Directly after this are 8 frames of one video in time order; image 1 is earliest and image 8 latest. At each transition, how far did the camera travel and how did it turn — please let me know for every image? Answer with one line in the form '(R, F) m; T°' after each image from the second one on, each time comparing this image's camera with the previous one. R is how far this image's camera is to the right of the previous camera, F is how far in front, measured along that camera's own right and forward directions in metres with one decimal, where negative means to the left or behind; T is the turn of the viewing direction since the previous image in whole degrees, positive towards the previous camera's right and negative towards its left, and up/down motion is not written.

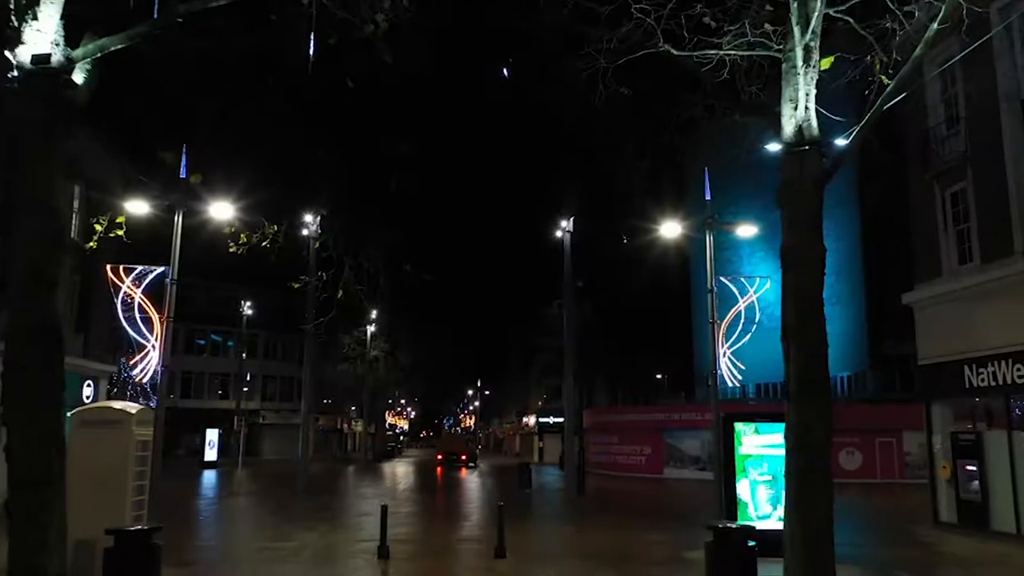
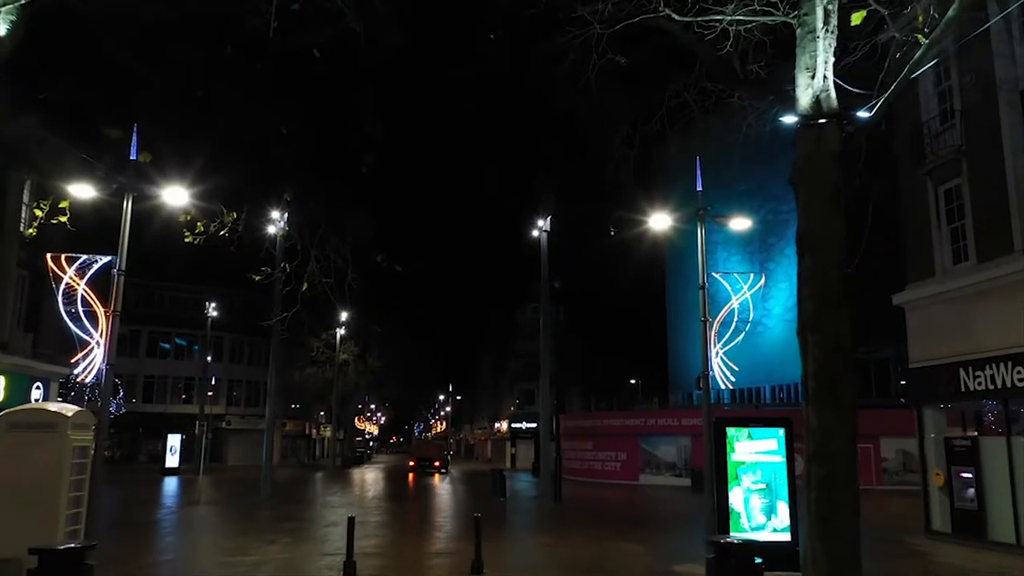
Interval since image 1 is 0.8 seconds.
(-0.1, +0.9) m; +2°
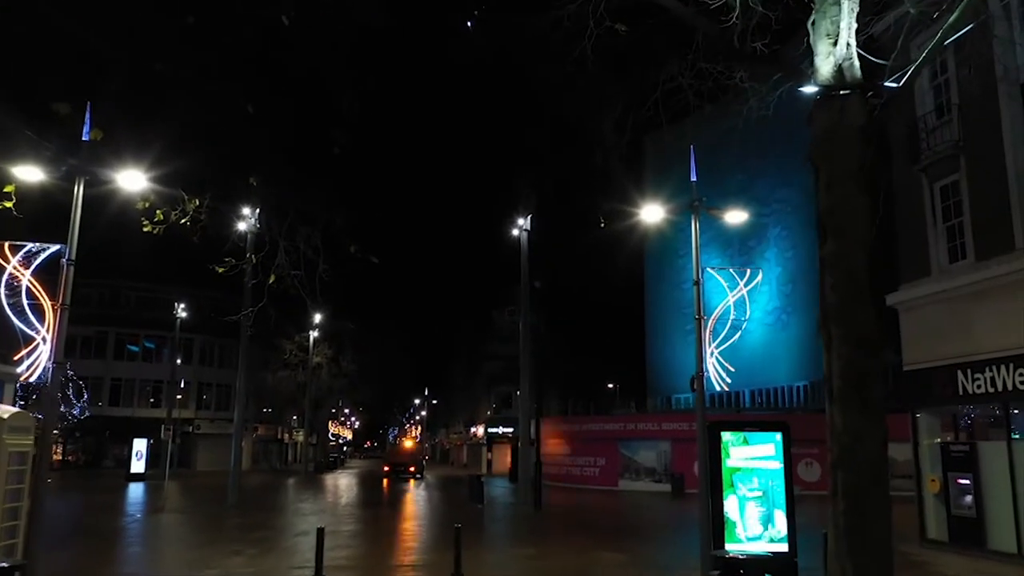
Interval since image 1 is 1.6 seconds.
(-0.1, +0.8) m; +2°
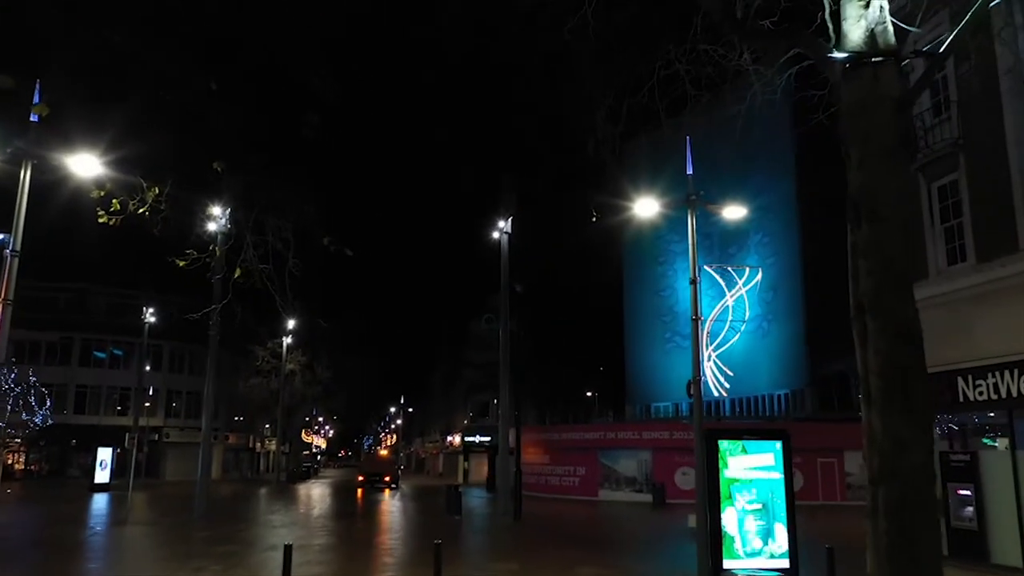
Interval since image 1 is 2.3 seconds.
(-0.1, +0.8) m; +2°
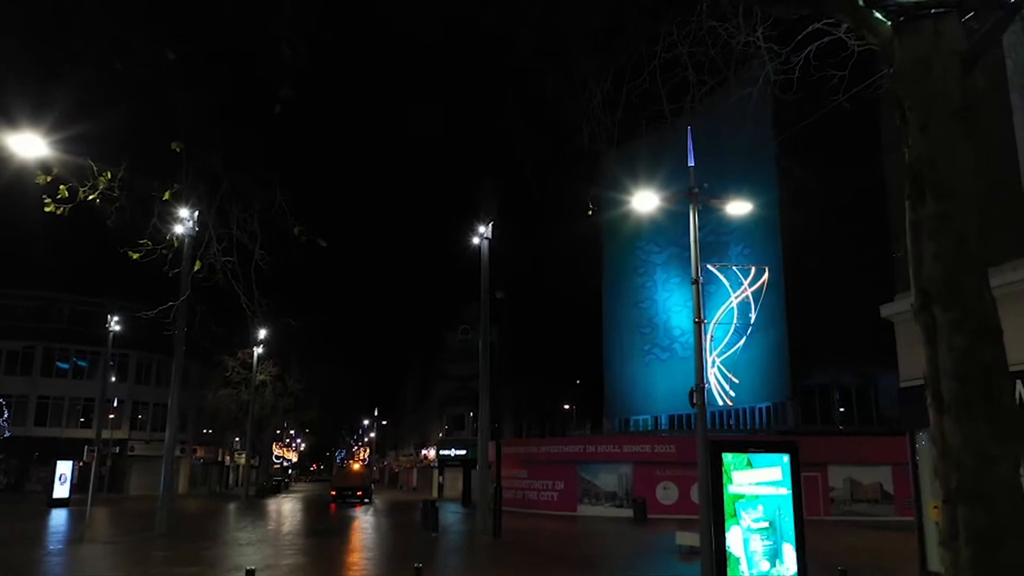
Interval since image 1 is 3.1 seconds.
(-0.2, +0.9) m; +2°
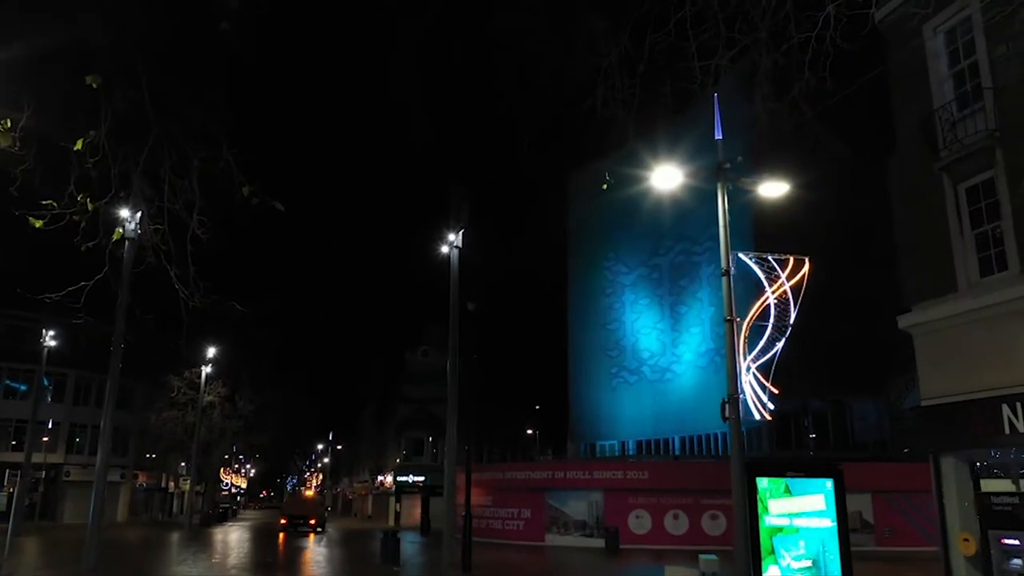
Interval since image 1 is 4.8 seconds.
(-0.4, +1.8) m; +3°
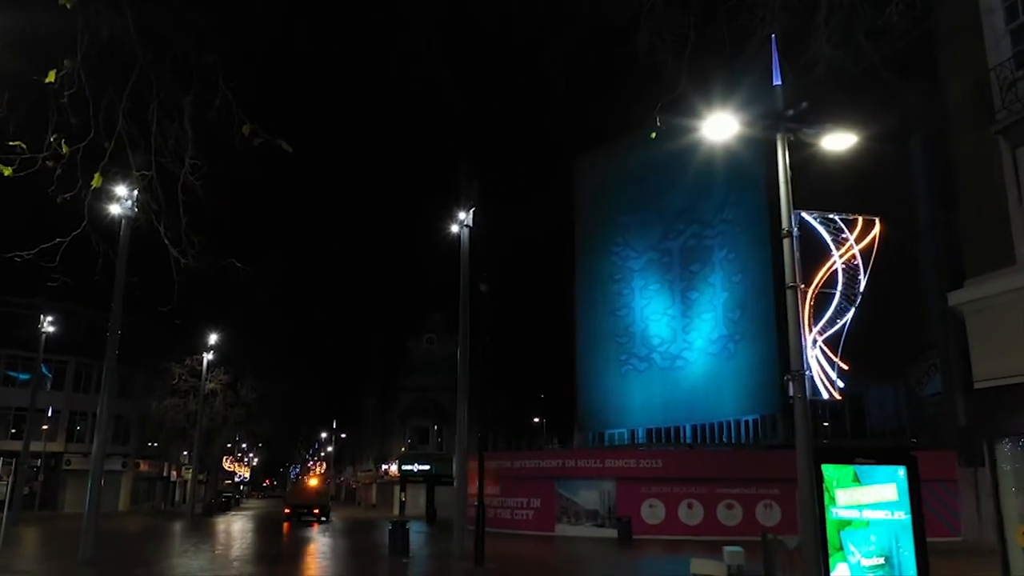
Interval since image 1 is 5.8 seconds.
(-0.3, +1.0) m; 0°
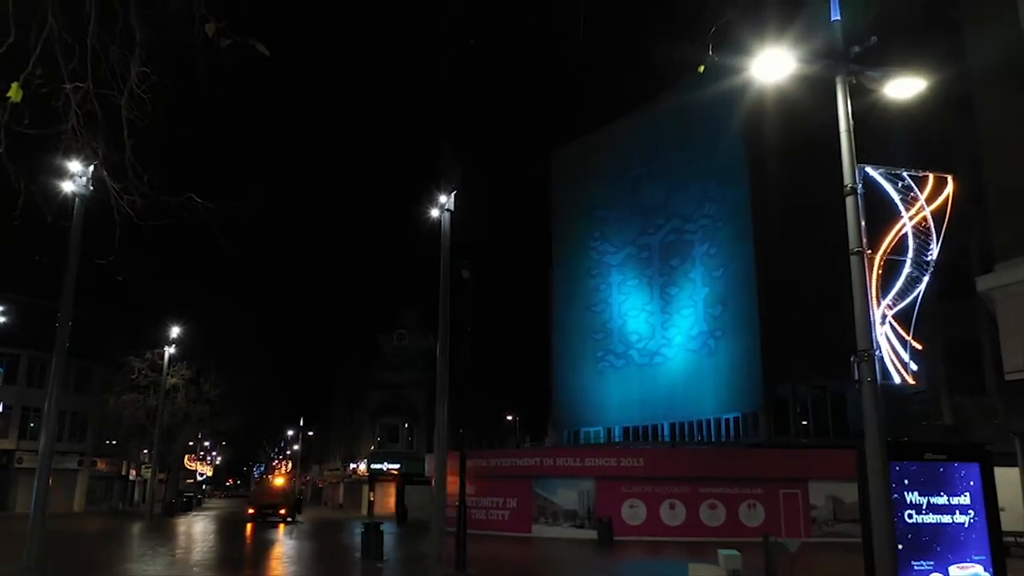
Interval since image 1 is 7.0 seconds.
(-0.4, +1.3) m; +2°
